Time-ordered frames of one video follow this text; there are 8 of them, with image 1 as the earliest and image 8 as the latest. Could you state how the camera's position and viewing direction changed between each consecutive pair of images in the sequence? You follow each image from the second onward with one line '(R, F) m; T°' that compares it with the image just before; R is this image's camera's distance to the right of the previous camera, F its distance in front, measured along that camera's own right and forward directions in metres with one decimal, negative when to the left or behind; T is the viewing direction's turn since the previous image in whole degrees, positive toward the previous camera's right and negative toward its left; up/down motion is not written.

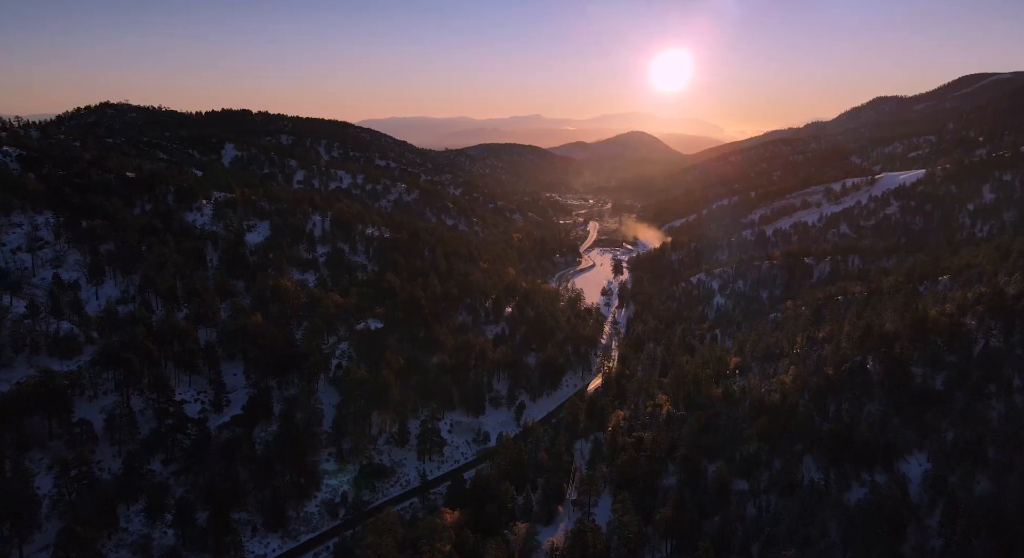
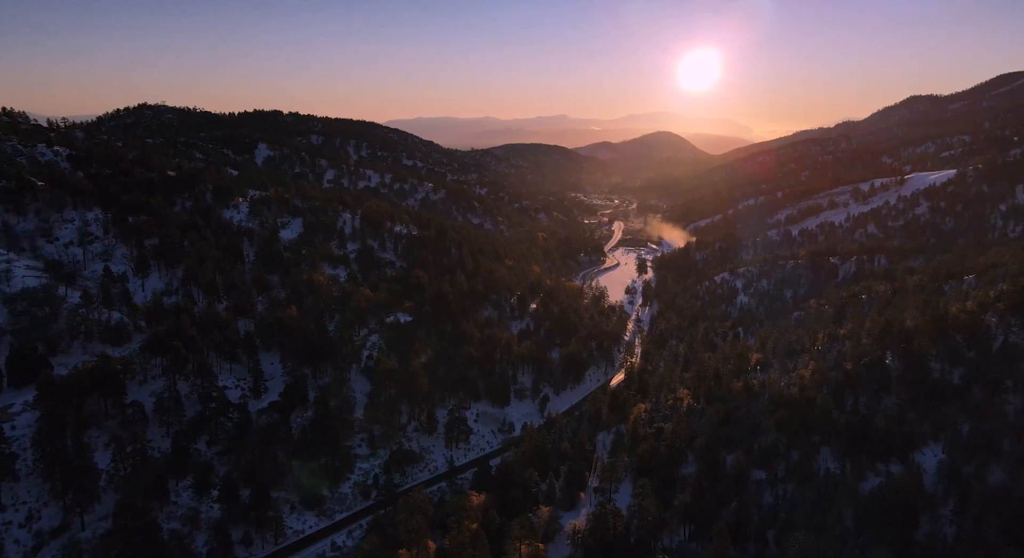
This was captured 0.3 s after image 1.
(-0.1, -1.6) m; -2°
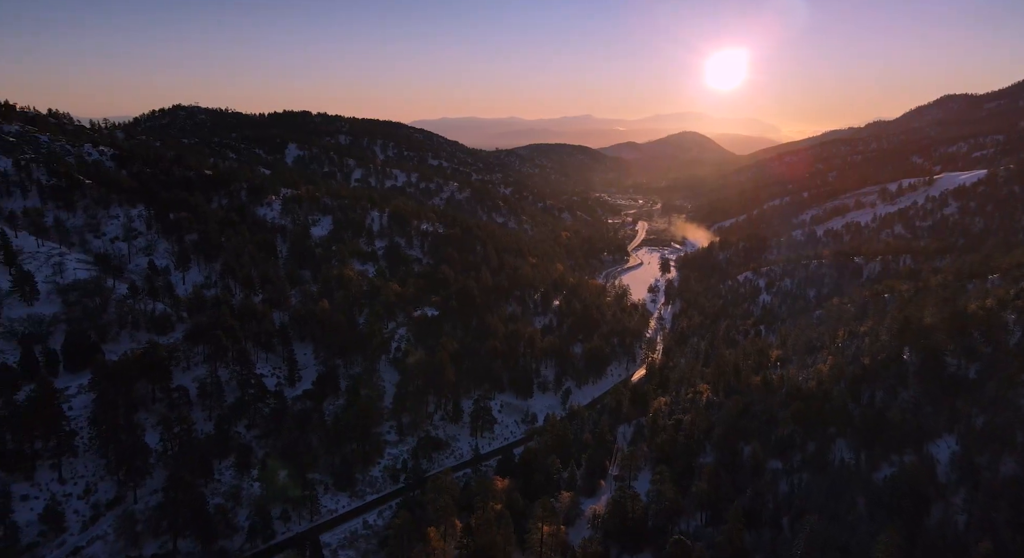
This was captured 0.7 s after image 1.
(-0.1, -1.6) m; -2°
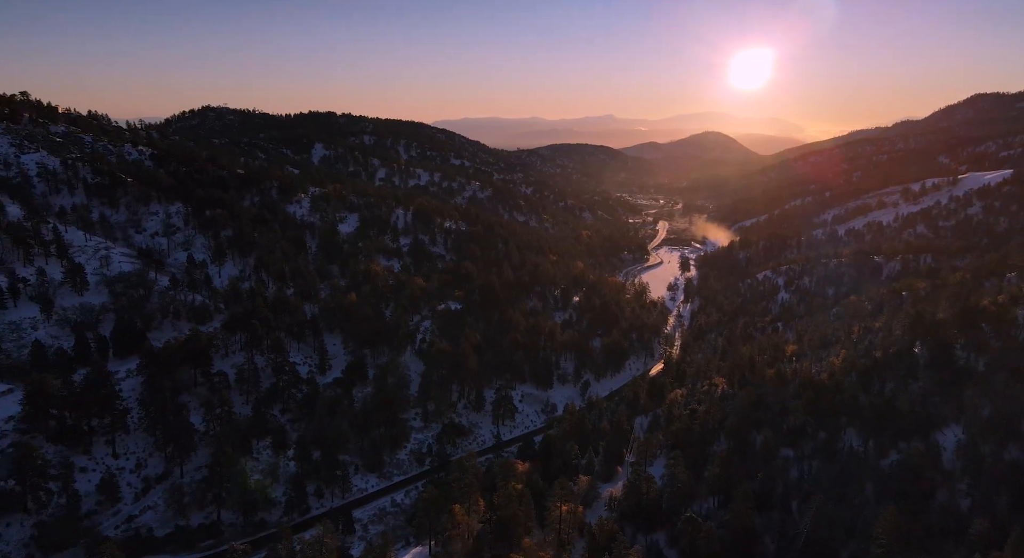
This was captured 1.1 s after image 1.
(-0.1, -2.0) m; -2°
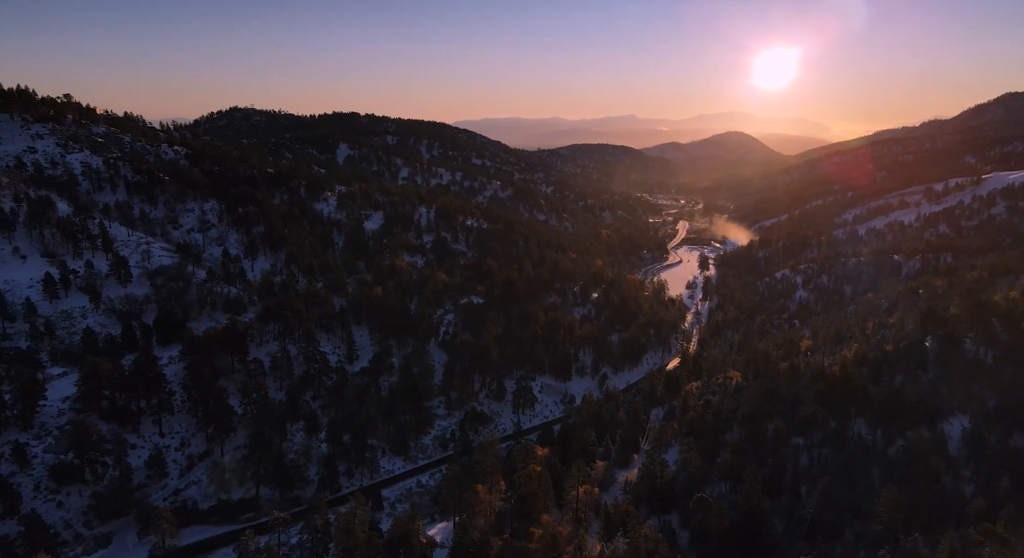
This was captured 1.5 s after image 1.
(-0.1, -2.0) m; -2°
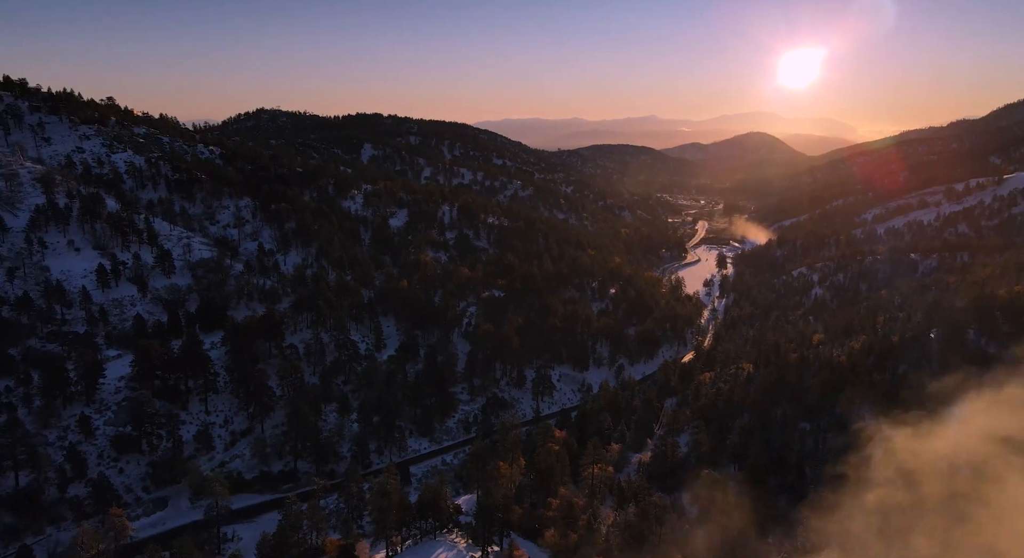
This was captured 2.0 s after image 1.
(-0.1, -2.6) m; -2°
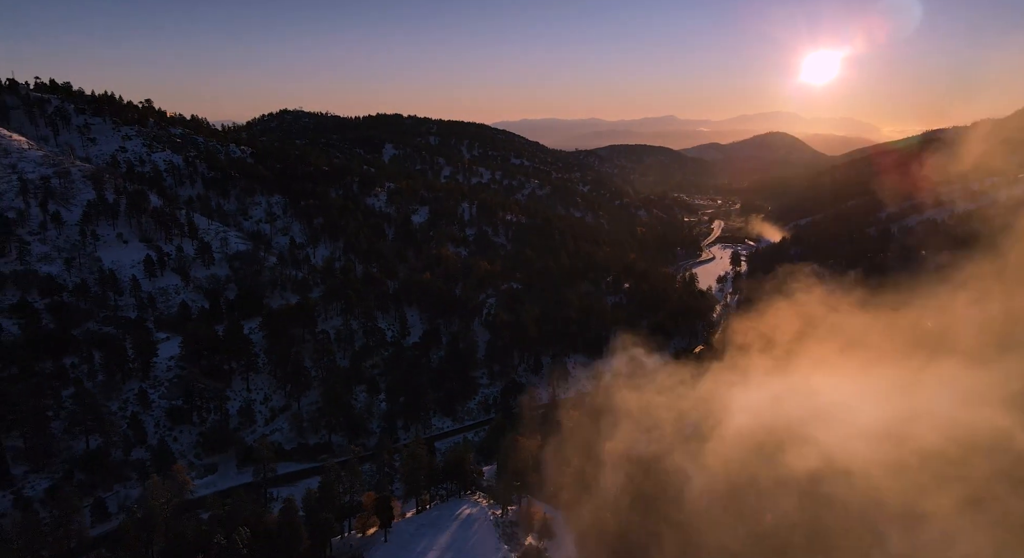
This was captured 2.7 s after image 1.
(-0.1, -3.2) m; -2°
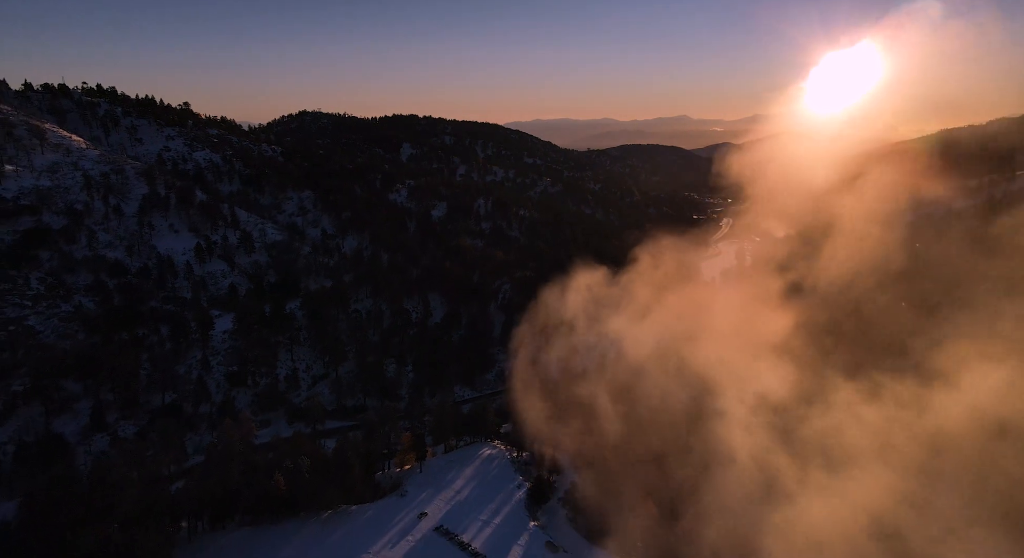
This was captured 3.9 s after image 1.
(-0.2, -5.8) m; -1°
